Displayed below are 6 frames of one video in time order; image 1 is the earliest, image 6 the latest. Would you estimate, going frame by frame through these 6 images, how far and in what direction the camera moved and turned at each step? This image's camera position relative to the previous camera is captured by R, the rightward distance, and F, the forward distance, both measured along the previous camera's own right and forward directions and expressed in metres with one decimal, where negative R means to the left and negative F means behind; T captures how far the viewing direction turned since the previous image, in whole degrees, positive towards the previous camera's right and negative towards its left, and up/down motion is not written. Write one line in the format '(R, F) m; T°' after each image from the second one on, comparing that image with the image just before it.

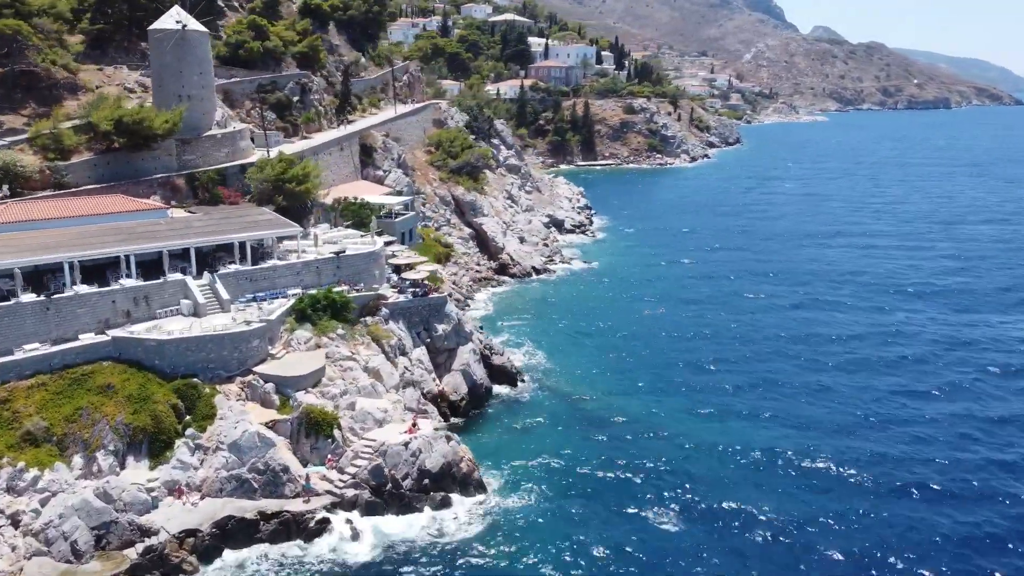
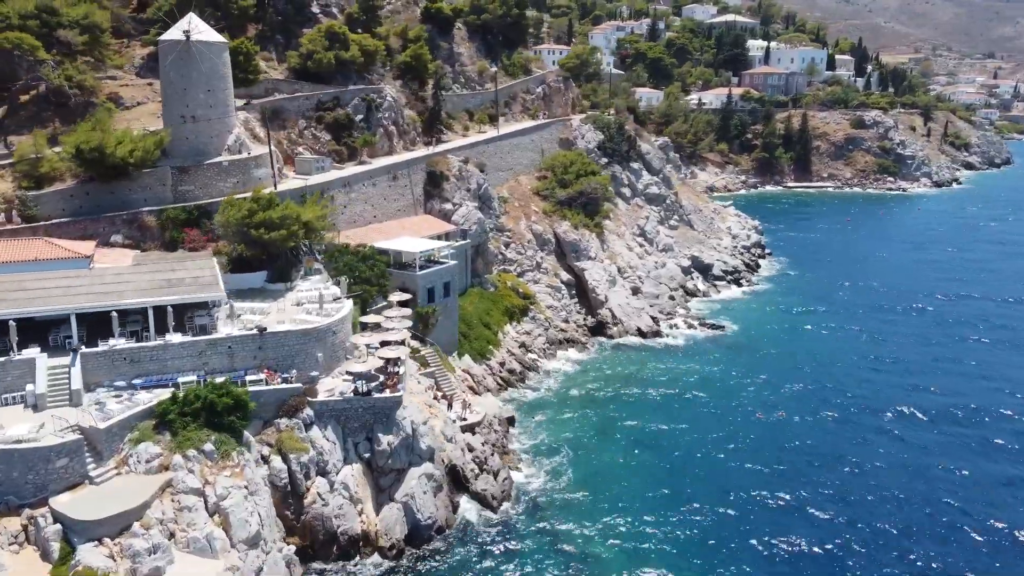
(+6.9, +10.0) m; -17°
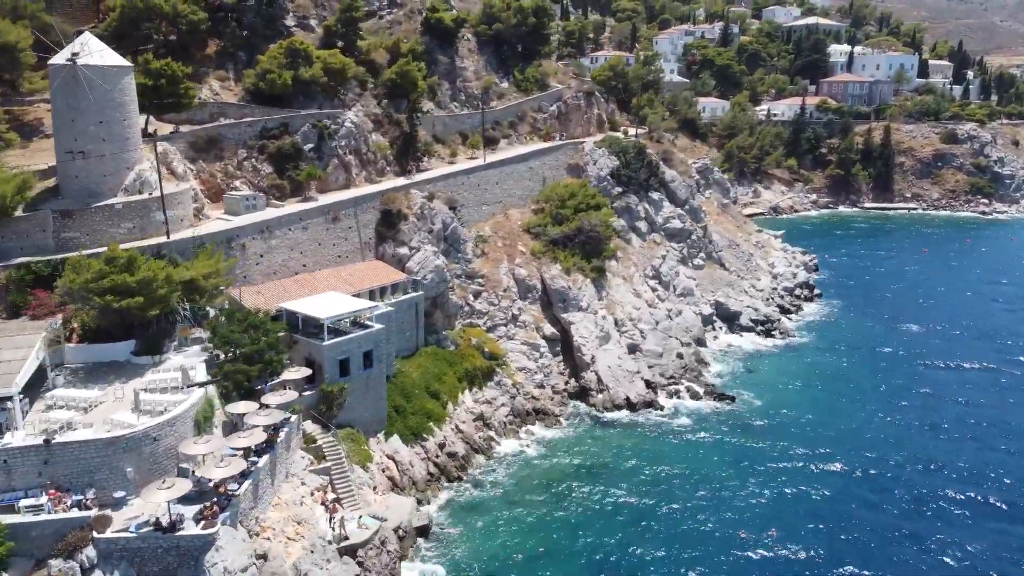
(+5.1, +6.0) m; -6°
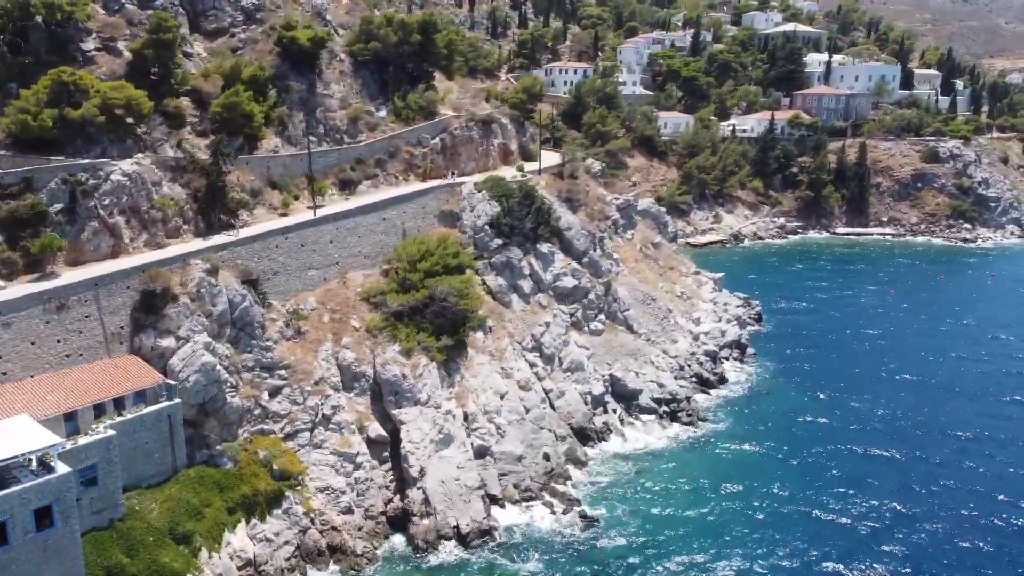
(+7.0, +7.4) m; 0°
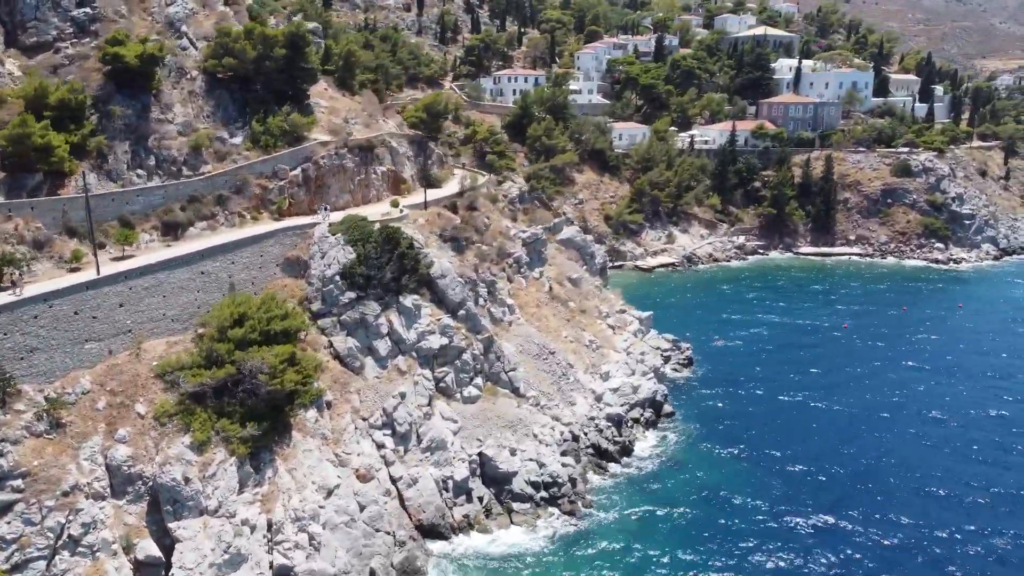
(+5.9, +5.9) m; 0°
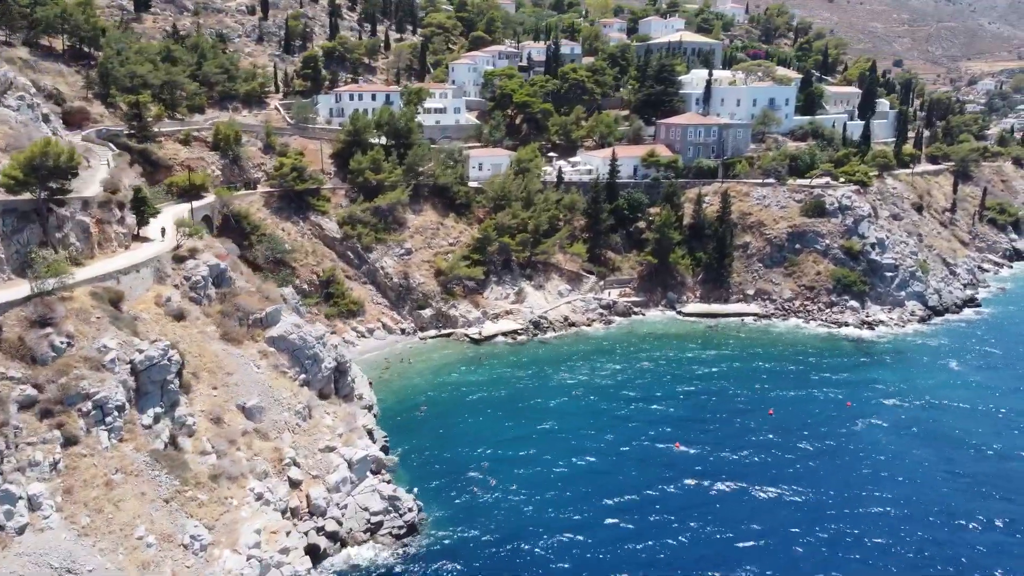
(+14.6, +14.9) m; 0°
